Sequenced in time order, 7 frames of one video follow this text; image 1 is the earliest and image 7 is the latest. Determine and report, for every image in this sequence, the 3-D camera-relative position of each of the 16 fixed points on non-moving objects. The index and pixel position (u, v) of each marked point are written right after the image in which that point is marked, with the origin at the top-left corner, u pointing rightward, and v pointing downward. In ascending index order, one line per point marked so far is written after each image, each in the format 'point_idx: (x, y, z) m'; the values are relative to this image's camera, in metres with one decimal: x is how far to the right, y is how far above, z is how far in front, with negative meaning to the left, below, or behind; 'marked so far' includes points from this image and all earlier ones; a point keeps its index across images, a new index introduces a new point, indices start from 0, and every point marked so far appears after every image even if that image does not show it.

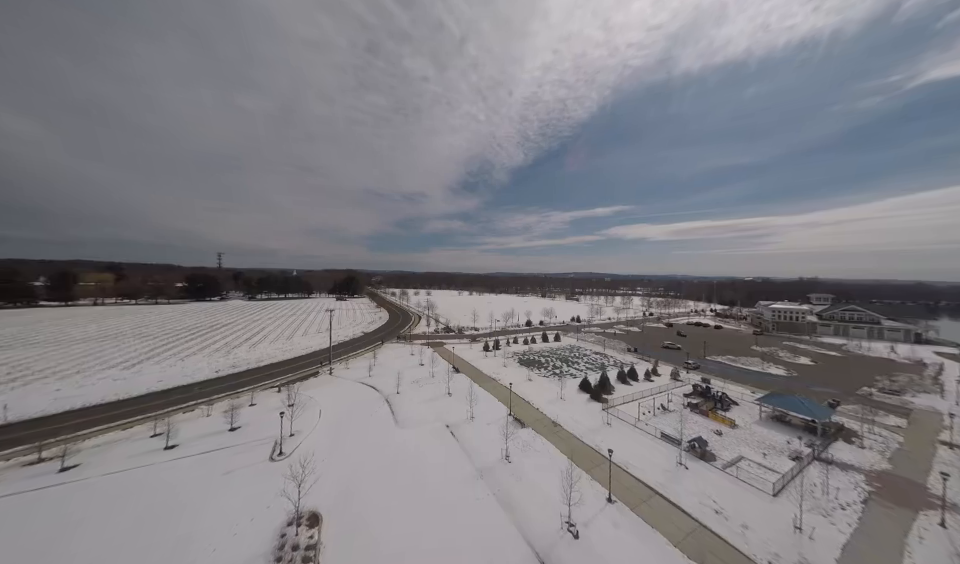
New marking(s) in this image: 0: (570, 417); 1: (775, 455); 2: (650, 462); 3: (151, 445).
0: (+5.9, -8.9, +17.0) m
1: (+15.7, -9.3, +13.7) m
2: (+8.5, -9.0, +12.8) m
3: (-17.3, -8.6, +13.5) m
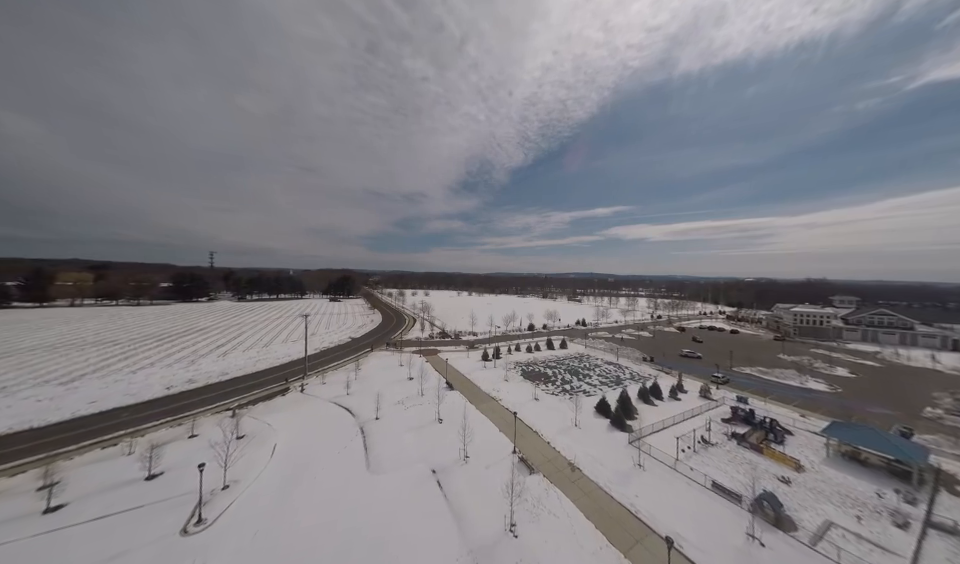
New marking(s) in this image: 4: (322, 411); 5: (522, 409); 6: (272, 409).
0: (+5.7, -9.0, +13.4) m
1: (+15.5, -9.4, +10.2) m
2: (+8.3, -9.1, +9.2) m
3: (-17.5, -8.7, +9.9) m
4: (-10.8, -8.9, +17.6) m
5: (+2.9, -8.9, +17.9) m
6: (-14.2, -8.9, +17.5) m
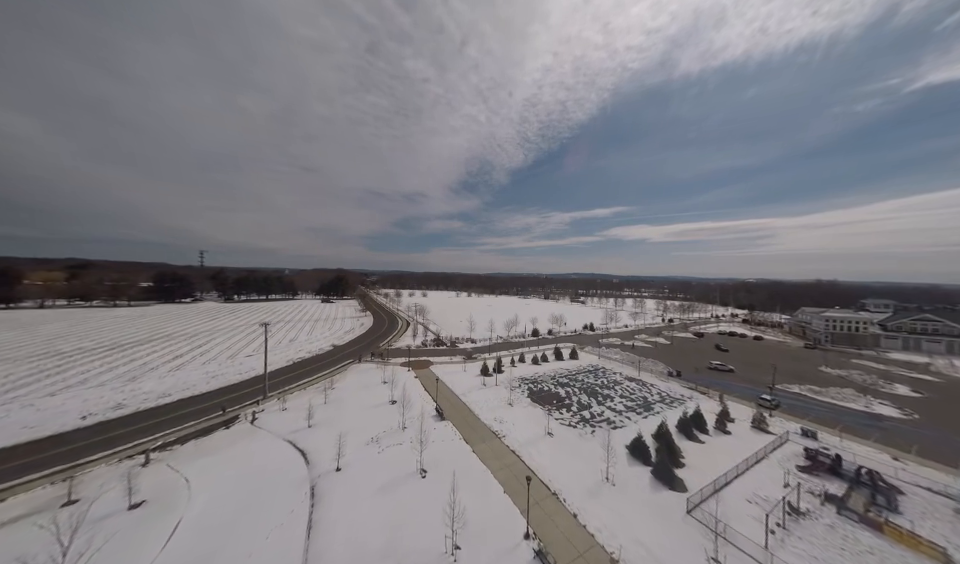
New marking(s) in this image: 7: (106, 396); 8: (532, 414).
0: (+5.6, -9.1, +9.1) m
1: (+15.4, -9.6, +5.9) m
2: (+8.2, -9.2, +4.9) m
3: (-17.7, -8.7, +5.6) m
4: (-10.9, -9.0, +13.3) m
5: (+2.8, -9.0, +13.6) m
6: (-14.4, -9.0, +13.2) m
7: (-27.8, -8.4, +19.0) m
8: (+3.6, -9.1, +17.6) m
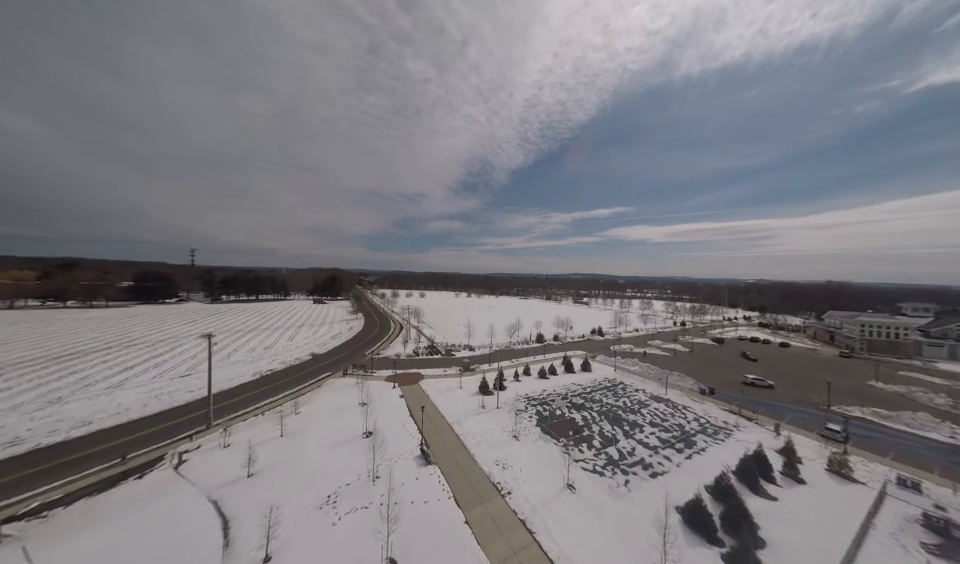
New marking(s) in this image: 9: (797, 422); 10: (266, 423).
0: (+5.5, -9.2, +5.2) m
1: (+15.3, -9.7, +2.0) m
2: (+8.1, -9.3, +1.0) m
3: (-17.8, -8.7, +1.7) m
4: (-11.1, -9.0, +9.3) m
5: (+2.7, -9.0, +9.7) m
6: (-14.5, -9.0, +9.3) m
7: (-27.9, -8.4, +15.1) m
8: (+3.4, -9.1, +13.7) m
9: (+21.5, -9.5, +17.5) m
10: (-12.8, -8.5, +15.5) m
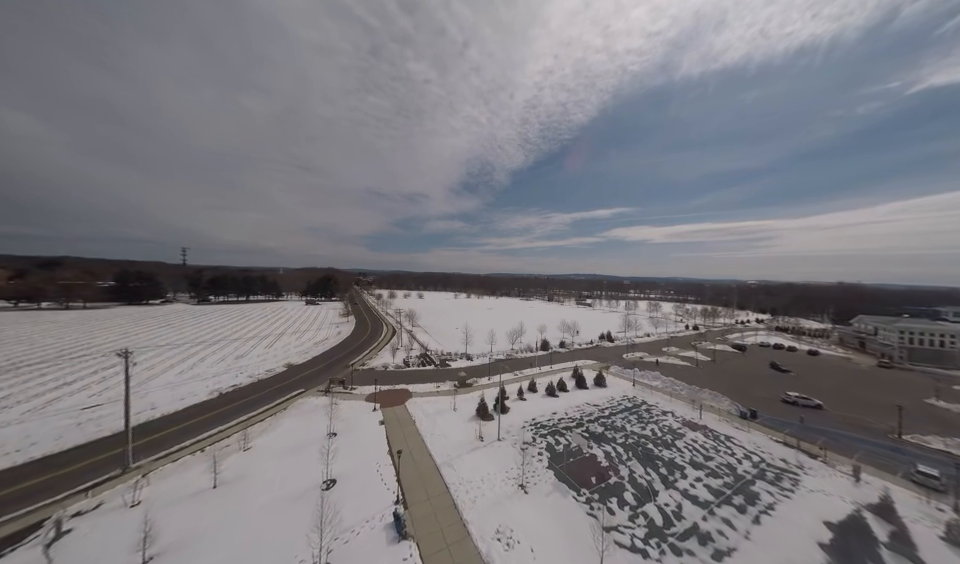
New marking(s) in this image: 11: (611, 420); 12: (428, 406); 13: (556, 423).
0: (+5.3, -9.3, +1.6) m
1: (+15.1, -9.8, -1.6) m
2: (+7.9, -9.4, -2.5) m
3: (-18.0, -8.8, -1.9) m
4: (-11.2, -9.1, +5.8) m
5: (+2.5, -9.2, +6.2) m
6: (-14.7, -9.1, +5.8) m
7: (-28.1, -8.4, +11.6) m
8: (+3.3, -9.3, +10.2) m
9: (+21.3, -9.7, +13.9) m
10: (-13.0, -8.6, +12.0) m
11: (+9.0, -9.5, +17.8) m
12: (-3.8, -9.0, +18.7) m
13: (+5.0, -9.4, +17.2) m
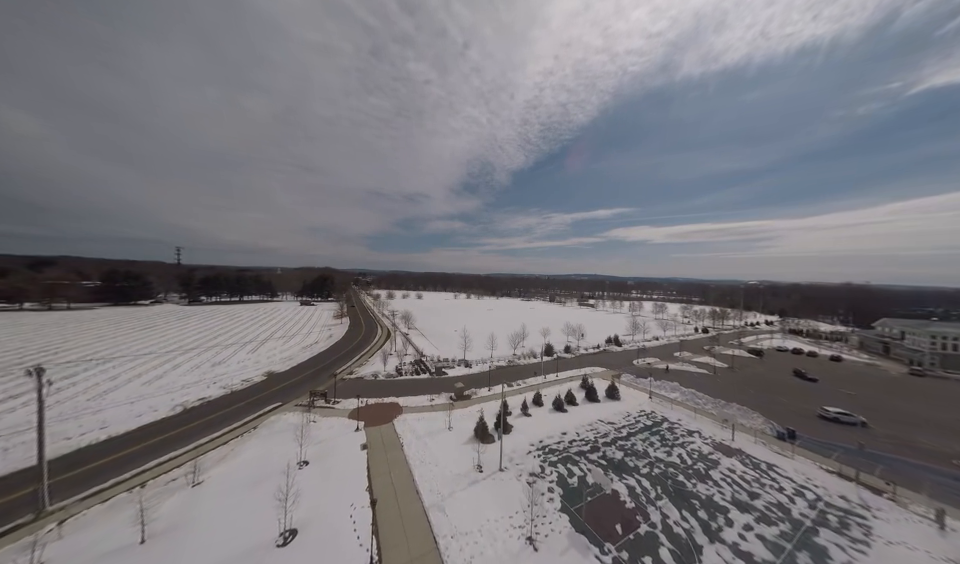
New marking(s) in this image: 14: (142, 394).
0: (+5.2, -9.3, -0.7) m
1: (+15.0, -9.8, -4.0) m
2: (+7.8, -9.4, -4.9) m
3: (-18.1, -8.8, -4.2) m
4: (-11.3, -9.1, +3.5) m
5: (+2.4, -9.2, +3.8) m
6: (-14.8, -9.1, +3.4) m
7: (-28.2, -8.4, +9.3) m
8: (+3.2, -9.3, +7.8) m
9: (+21.3, -9.7, +11.5) m
10: (-13.1, -8.6, +9.6) m
11: (+9.0, -9.5, +15.4) m
12: (-3.9, -9.1, +16.3) m
13: (+4.9, -9.4, +14.9) m
14: (-25.4, -8.3, +19.5) m
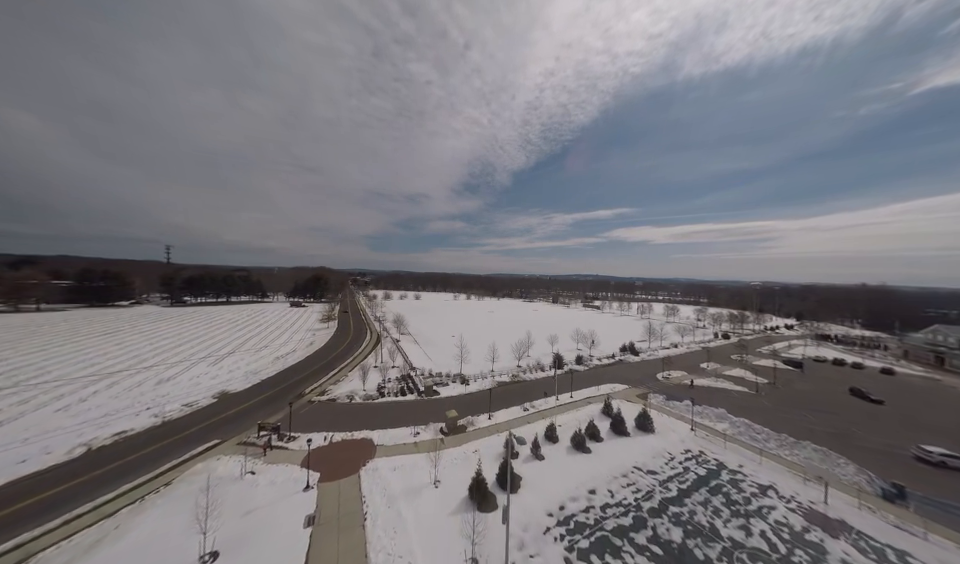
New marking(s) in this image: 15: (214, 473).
0: (+5.0, -9.4, -5.0) m
1: (+14.8, -10.0, -8.3) m
2: (+7.6, -9.5, -9.2) m
3: (-18.3, -8.9, -8.4) m
4: (-11.5, -9.1, -0.8) m
5: (+2.3, -9.3, -0.5) m
6: (-14.9, -9.1, -0.8) m
7: (-28.3, -8.5, +5.1) m
8: (+3.0, -9.4, +3.5) m
9: (+21.1, -9.9, +7.2) m
10: (-13.2, -8.7, +5.4) m
11: (+8.8, -9.6, +11.1) m
12: (-4.0, -9.2, +12.1) m
13: (+4.8, -9.5, +10.6) m
14: (-25.5, -8.4, +15.3) m
15: (-12.1, -8.7, +12.1) m
